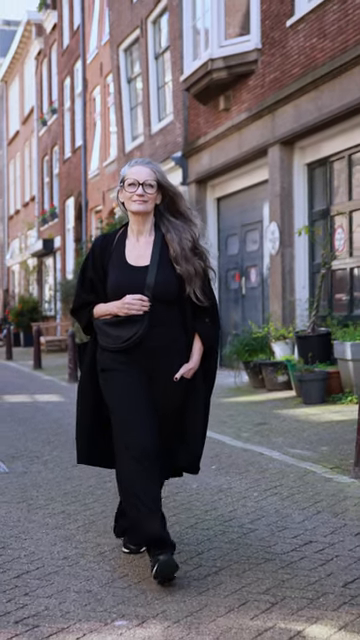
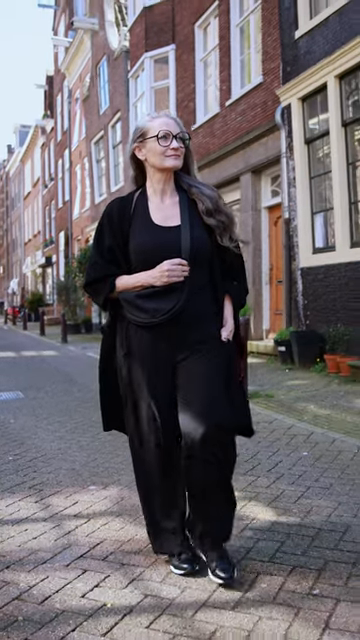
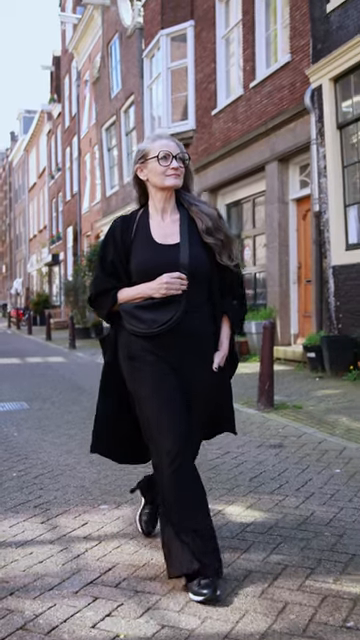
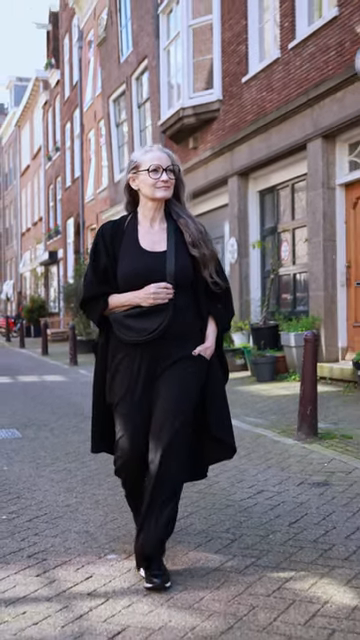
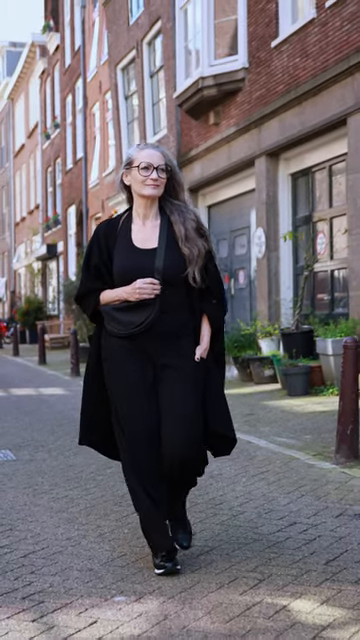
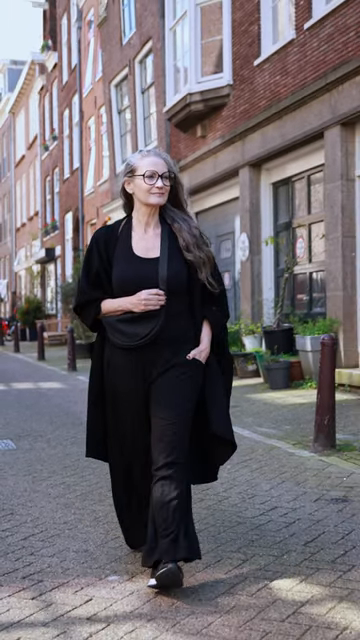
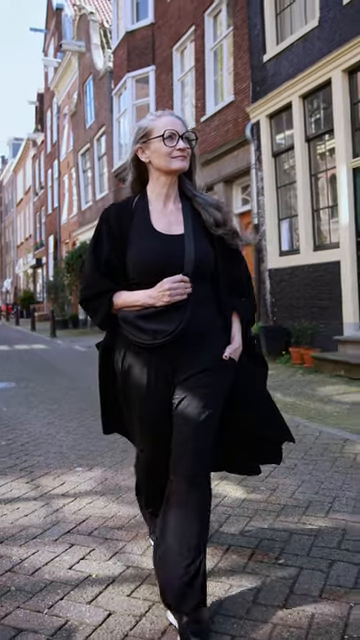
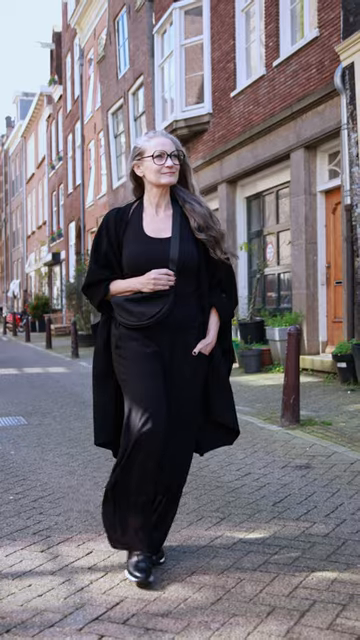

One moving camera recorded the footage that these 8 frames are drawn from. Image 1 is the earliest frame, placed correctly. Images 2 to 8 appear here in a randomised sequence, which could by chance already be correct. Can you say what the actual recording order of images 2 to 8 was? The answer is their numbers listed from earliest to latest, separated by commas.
5, 6, 4, 8, 3, 2, 7
